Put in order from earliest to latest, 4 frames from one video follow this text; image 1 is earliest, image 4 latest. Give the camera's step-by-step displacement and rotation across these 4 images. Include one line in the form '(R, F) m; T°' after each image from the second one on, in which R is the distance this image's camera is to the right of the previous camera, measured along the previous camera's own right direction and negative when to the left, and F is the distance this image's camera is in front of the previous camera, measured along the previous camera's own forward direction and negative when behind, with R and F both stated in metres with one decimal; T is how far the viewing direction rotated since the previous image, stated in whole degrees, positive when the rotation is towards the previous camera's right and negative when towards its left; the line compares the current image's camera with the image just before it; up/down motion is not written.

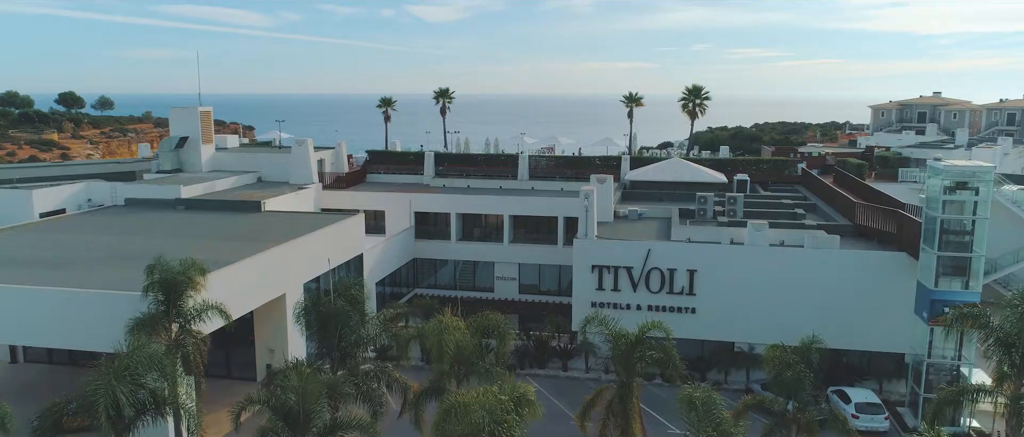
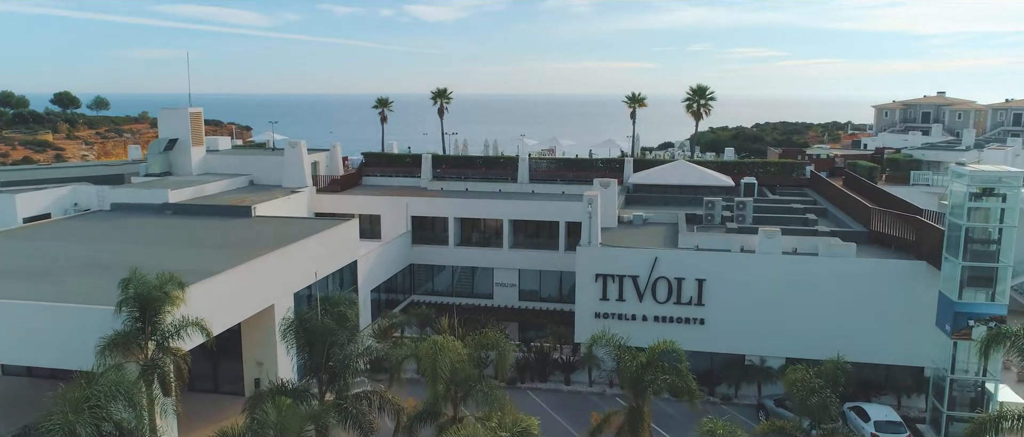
(+0.3, +0.9) m; -1°
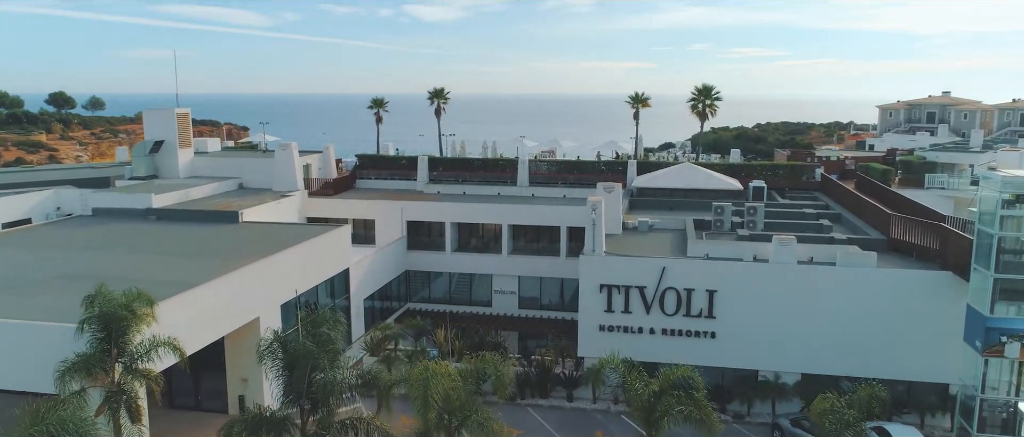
(0.0, +1.2) m; 0°
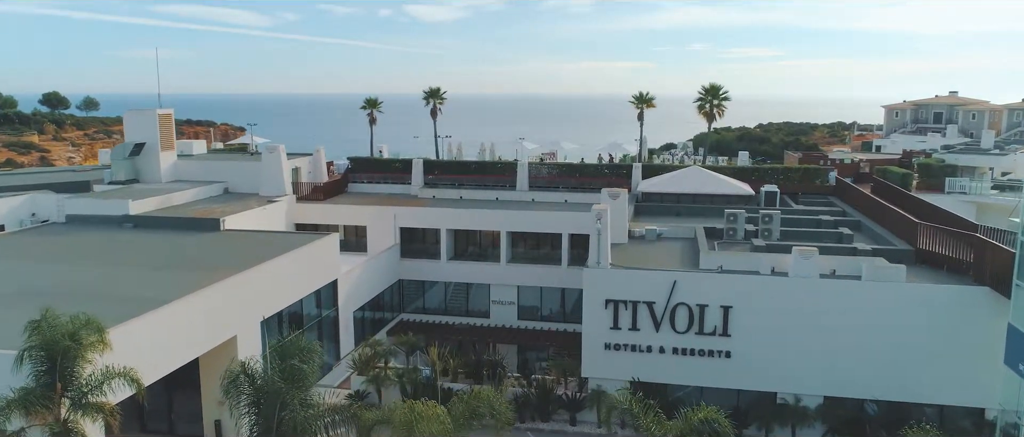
(0.0, +1.5) m; 0°
